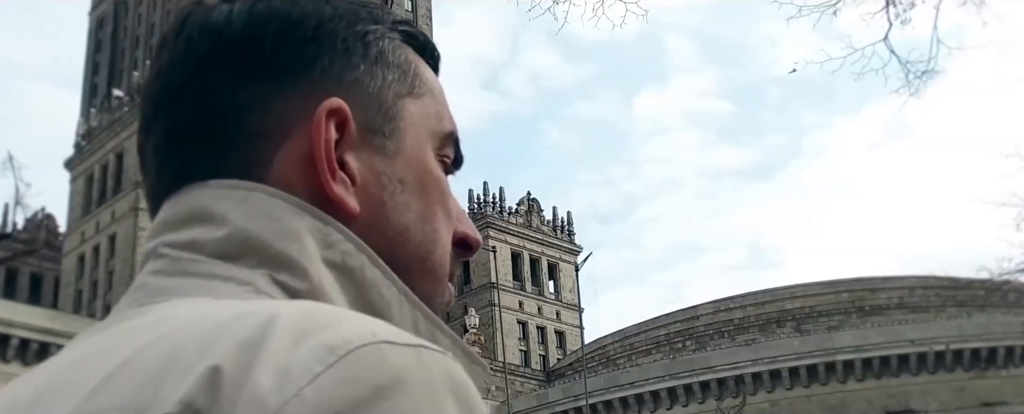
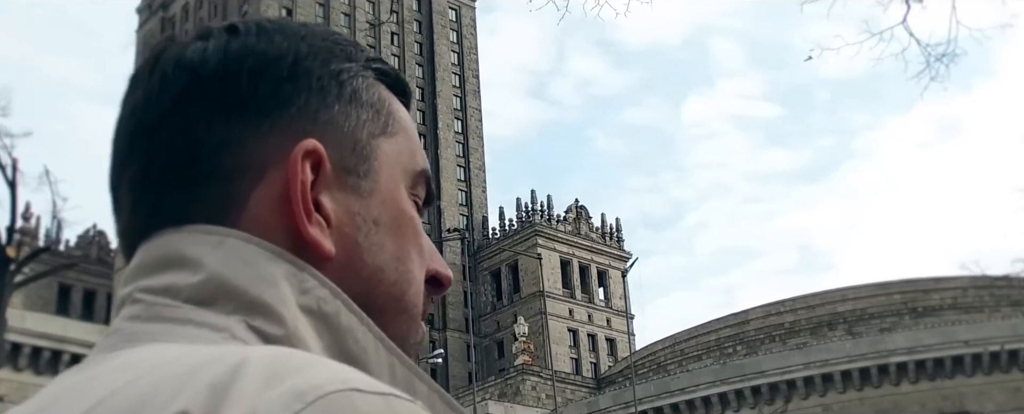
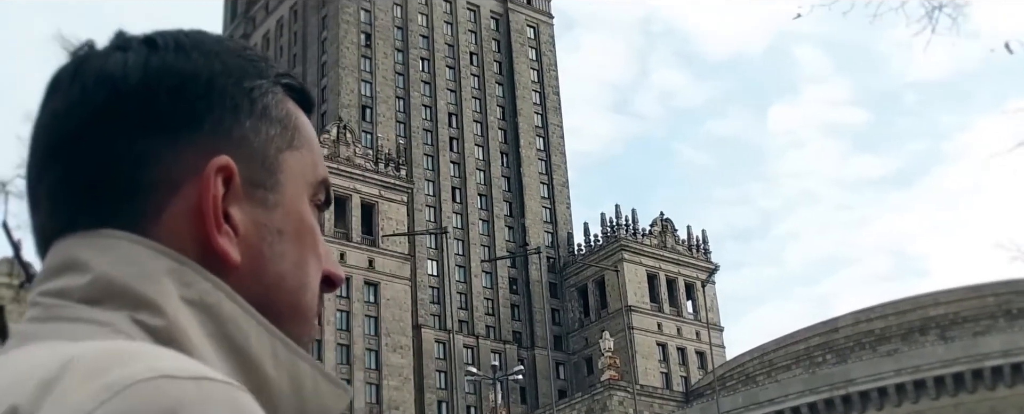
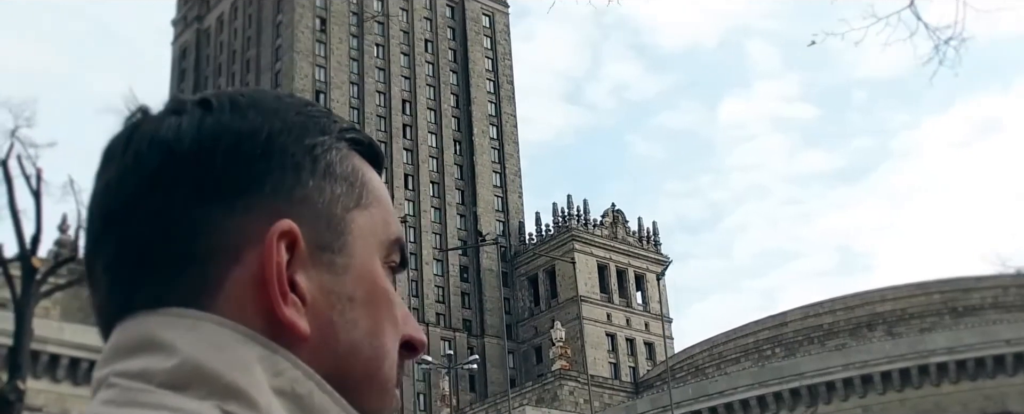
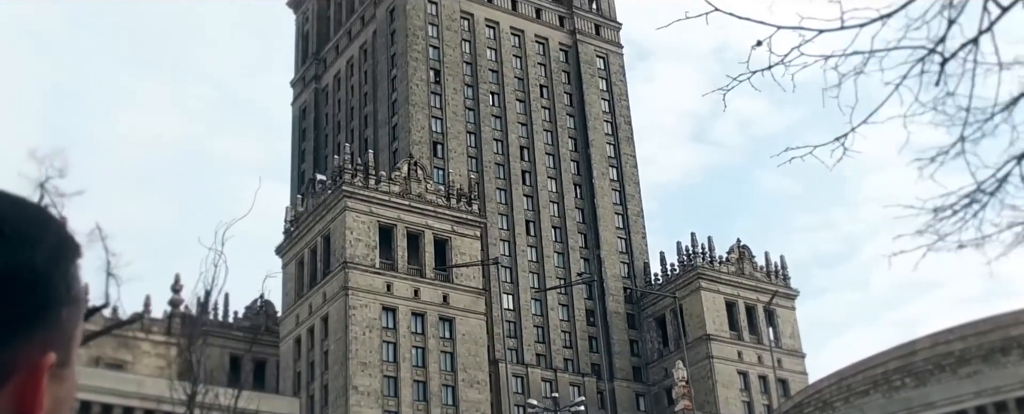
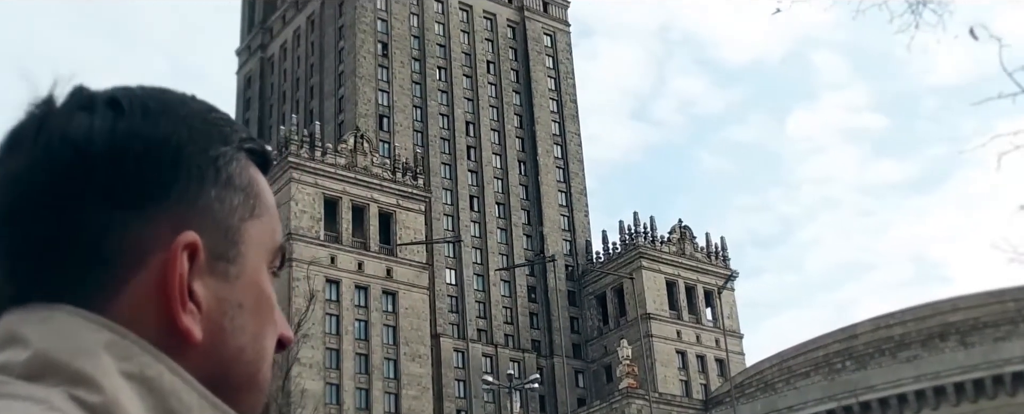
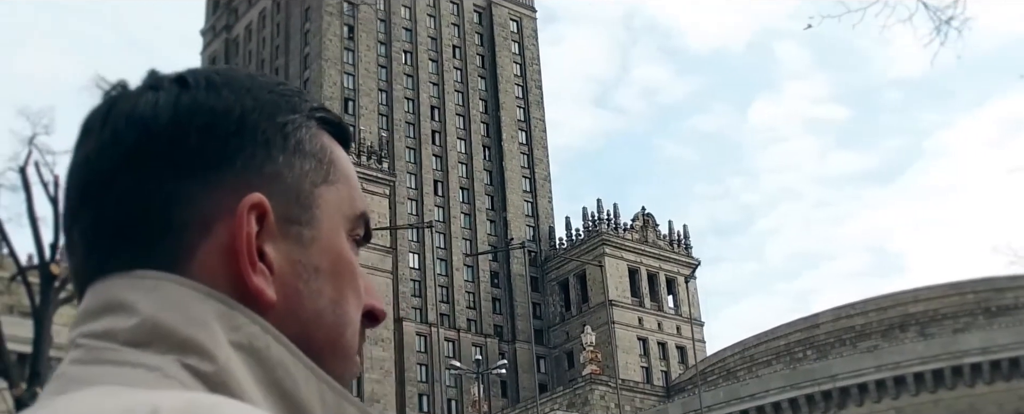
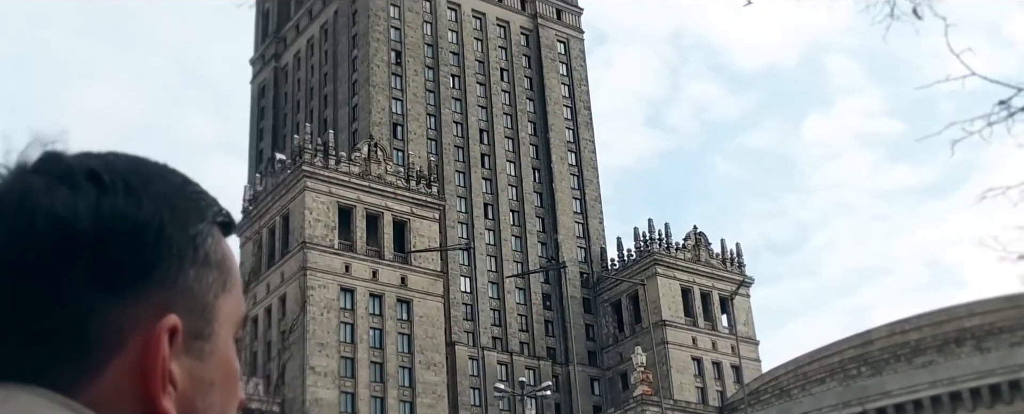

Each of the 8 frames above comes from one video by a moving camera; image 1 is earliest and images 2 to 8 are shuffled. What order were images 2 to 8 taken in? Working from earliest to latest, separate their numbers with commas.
2, 4, 7, 3, 6, 8, 5
